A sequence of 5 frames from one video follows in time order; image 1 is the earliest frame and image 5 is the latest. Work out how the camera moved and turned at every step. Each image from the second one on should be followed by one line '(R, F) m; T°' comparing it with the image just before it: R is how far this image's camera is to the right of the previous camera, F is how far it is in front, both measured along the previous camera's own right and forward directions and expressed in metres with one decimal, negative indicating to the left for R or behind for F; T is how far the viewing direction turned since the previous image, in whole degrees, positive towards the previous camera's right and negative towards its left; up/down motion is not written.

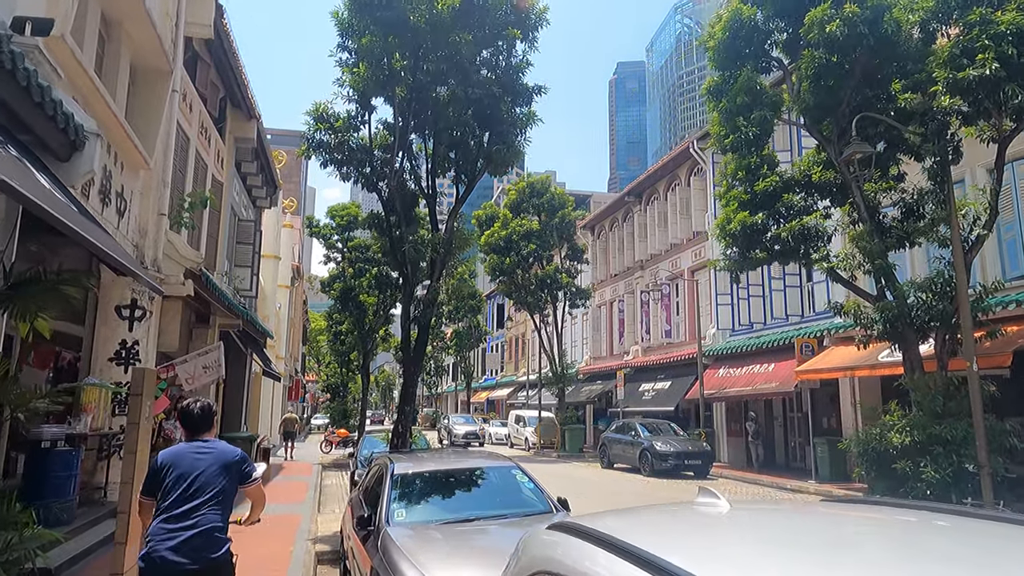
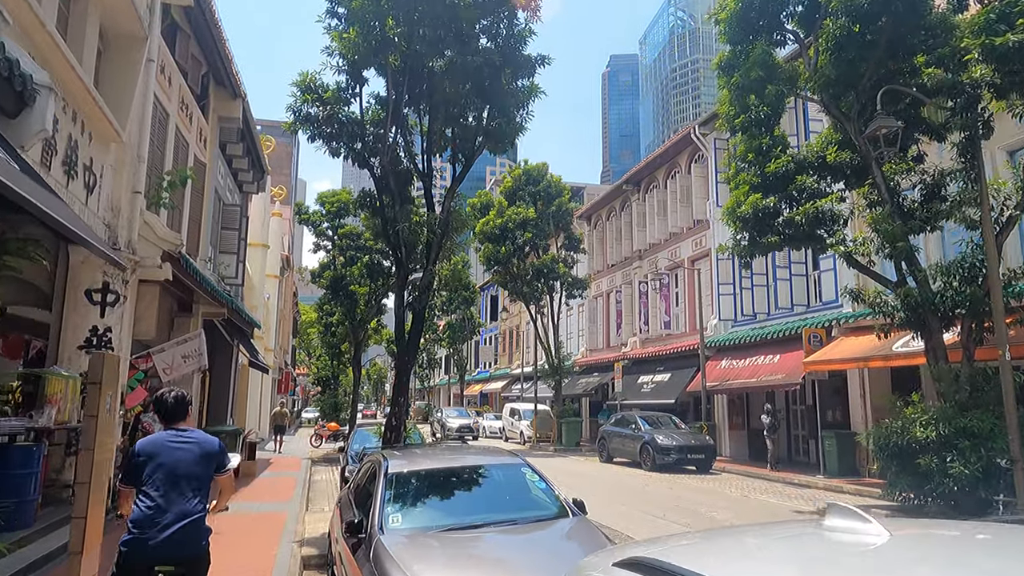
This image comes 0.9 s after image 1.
(-0.1, +0.7) m; +1°
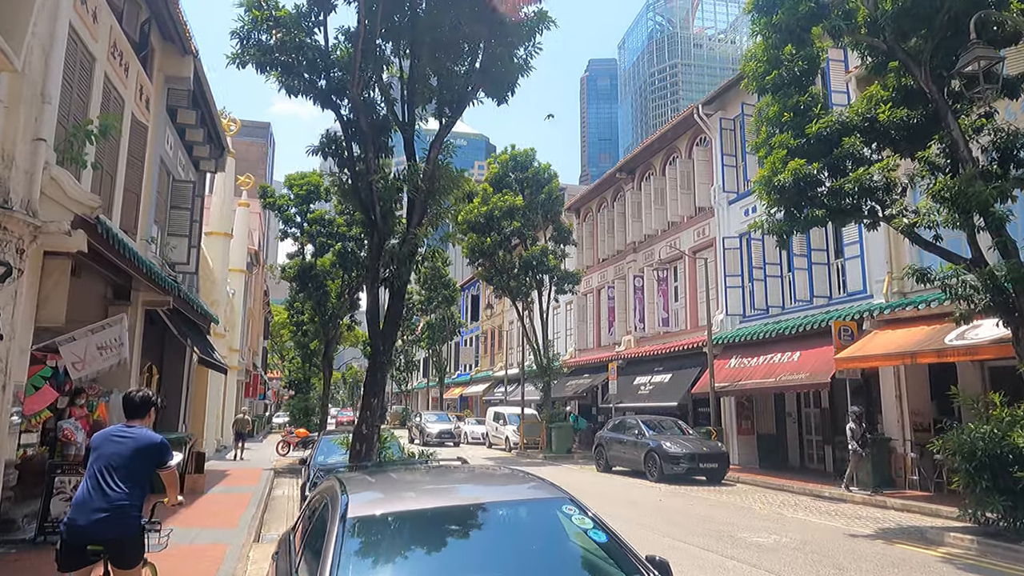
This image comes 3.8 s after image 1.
(-0.3, +2.0) m; +2°
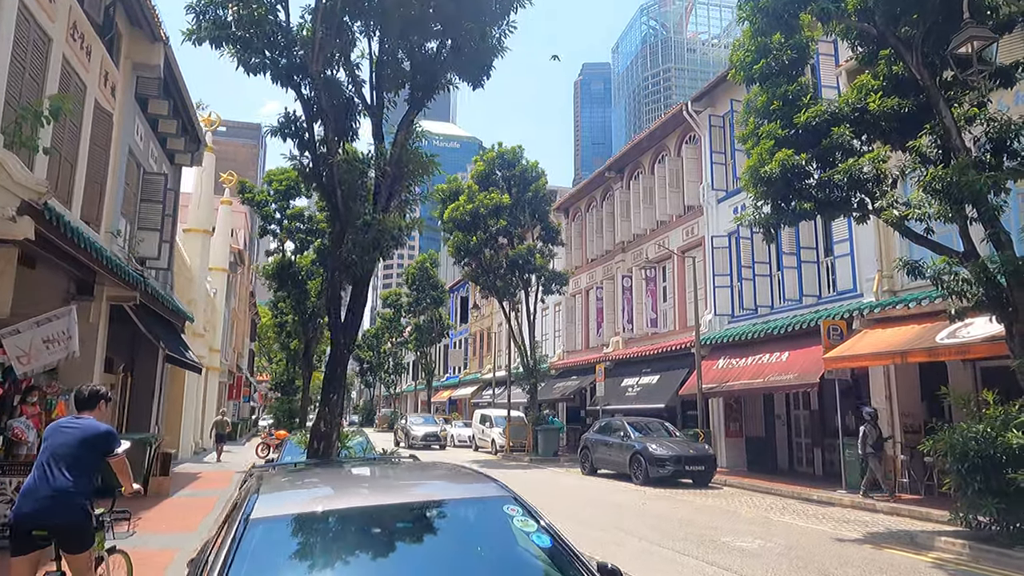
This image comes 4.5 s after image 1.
(+0.2, +0.4) m; +1°
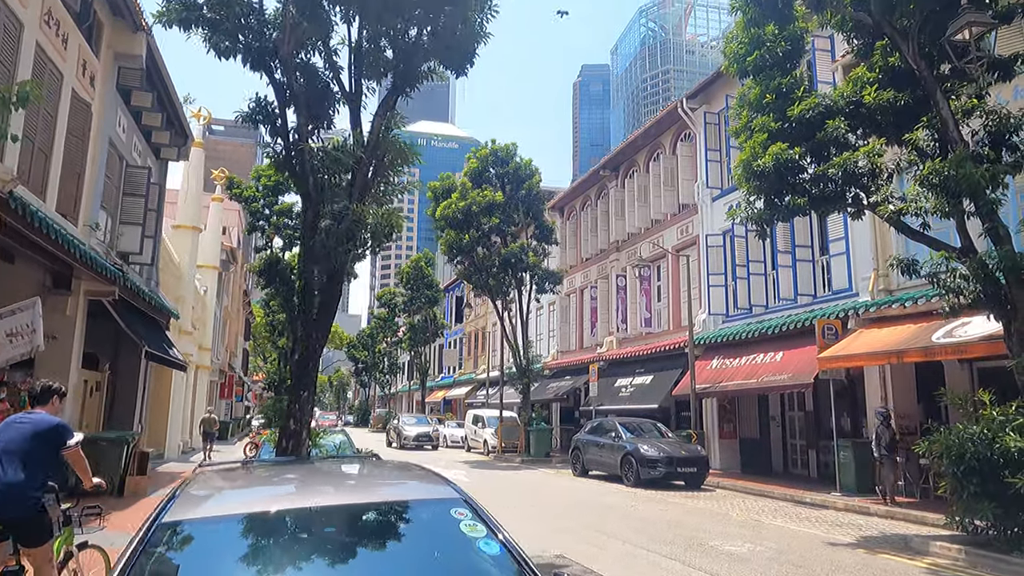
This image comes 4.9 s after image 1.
(+0.2, +0.3) m; 0°
